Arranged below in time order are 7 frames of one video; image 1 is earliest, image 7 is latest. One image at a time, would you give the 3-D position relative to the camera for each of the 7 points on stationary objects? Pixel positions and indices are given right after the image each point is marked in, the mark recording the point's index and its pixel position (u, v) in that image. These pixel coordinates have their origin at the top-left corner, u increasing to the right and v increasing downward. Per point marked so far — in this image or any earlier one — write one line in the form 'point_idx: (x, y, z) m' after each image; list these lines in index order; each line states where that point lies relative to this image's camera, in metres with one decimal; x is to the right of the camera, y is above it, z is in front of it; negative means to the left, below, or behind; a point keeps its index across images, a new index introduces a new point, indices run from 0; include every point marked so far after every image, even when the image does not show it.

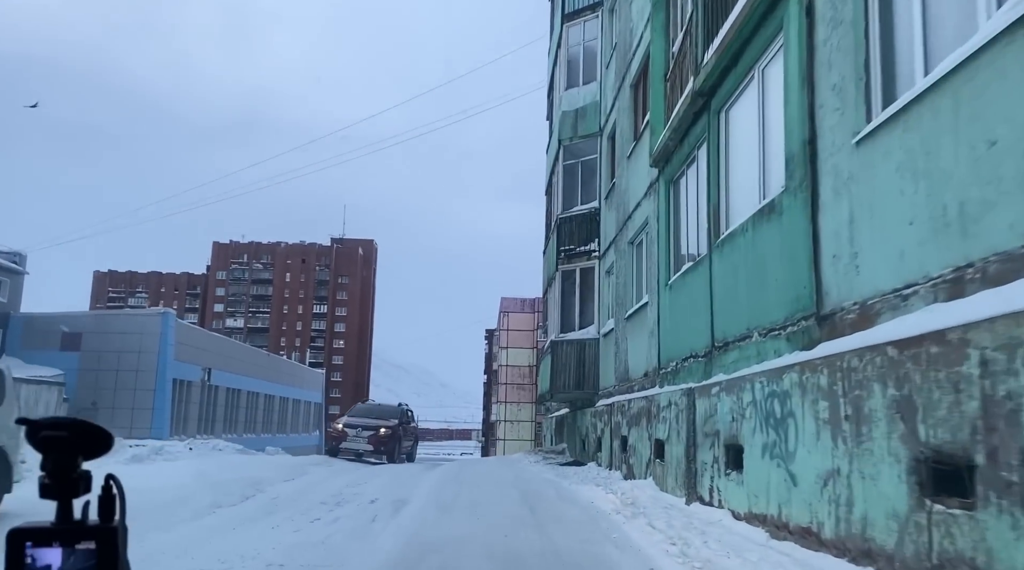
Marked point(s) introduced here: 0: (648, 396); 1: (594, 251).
0: (+1.6, -1.3, +10.2) m
1: (+1.5, +0.6, +16.0) m
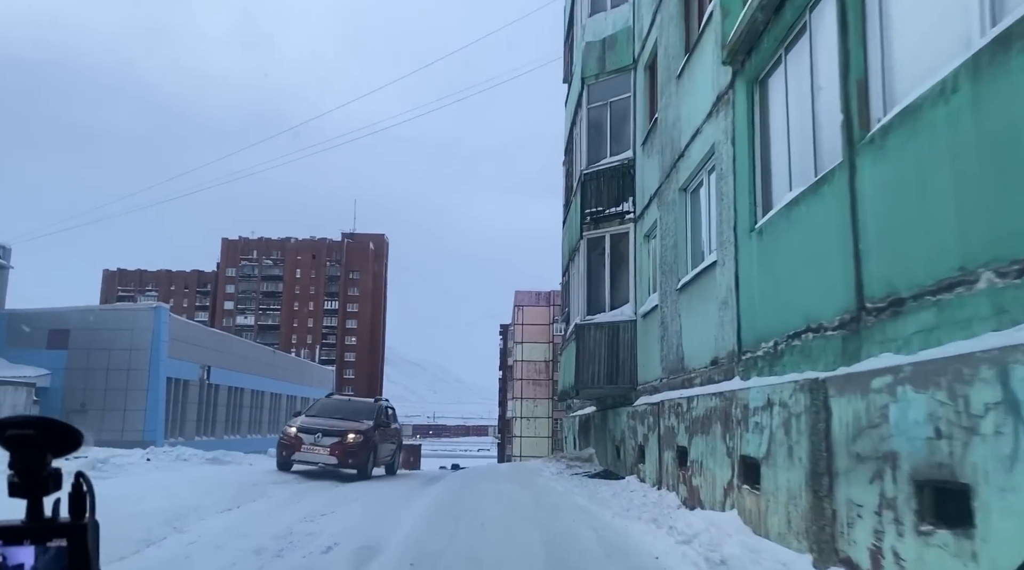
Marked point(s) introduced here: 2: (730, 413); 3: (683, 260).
0: (+1.7, -0.9, +7.1) m
1: (+1.7, +1.1, +12.9) m
2: (+1.8, -1.1, +7.1) m
3: (+1.9, +0.3, +9.6) m
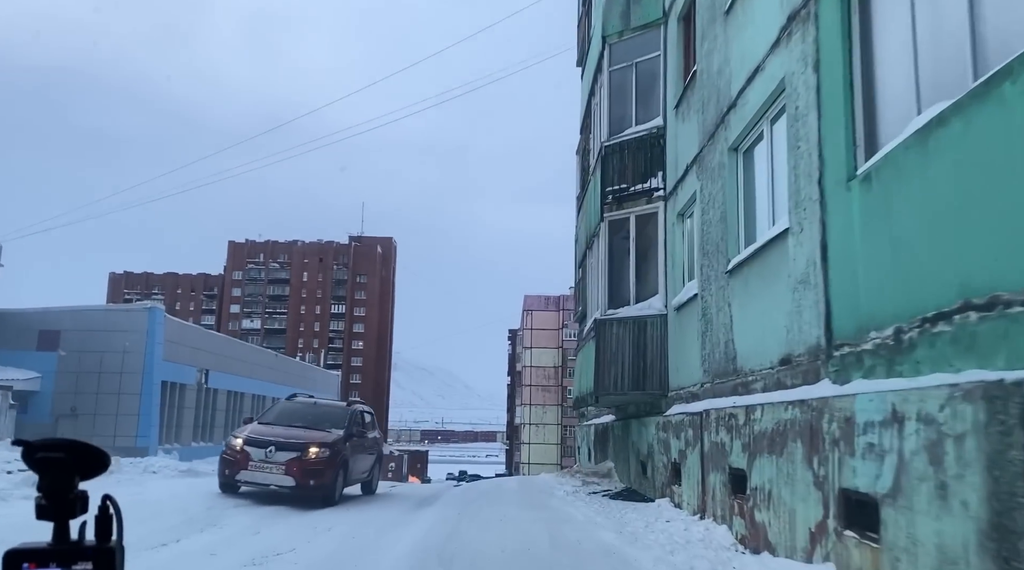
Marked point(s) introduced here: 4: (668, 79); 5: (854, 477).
0: (+1.8, -0.7, +5.3) m
1: (+1.8, +1.2, +11.1) m
2: (+1.8, -0.9, +5.3) m
3: (+2.0, +0.4, +7.8) m
4: (+1.9, +2.6, +10.8) m
5: (+1.8, -1.0, +4.6) m
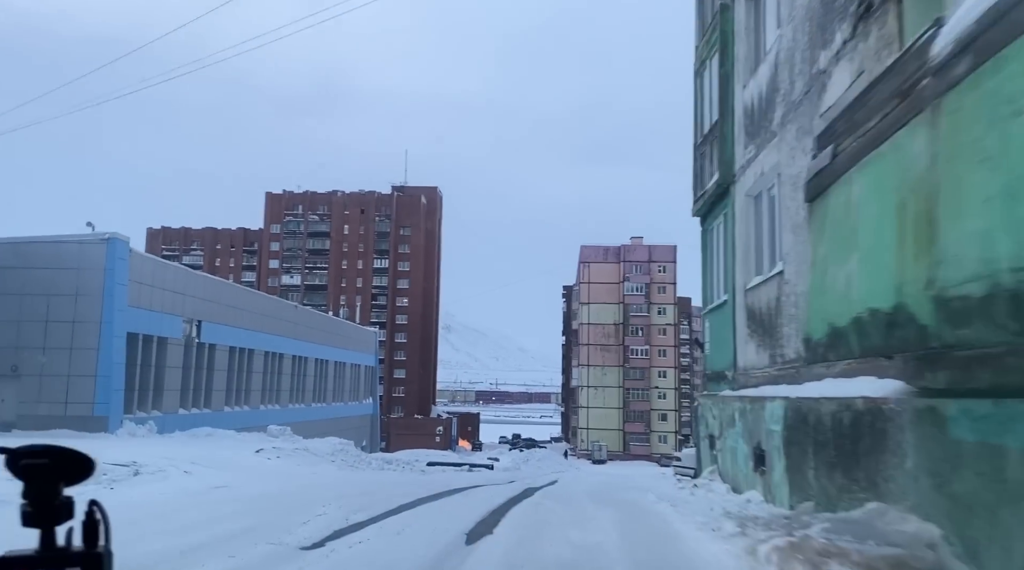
0: (+1.8, +0.6, -4.5) m
1: (+2.2, +2.8, +1.1) m
2: (+1.9, +0.4, -4.6) m
3: (+2.1, +1.8, -2.1) m
4: (+2.3, +4.1, +0.8) m
5: (+1.8, +0.2, -5.2) m
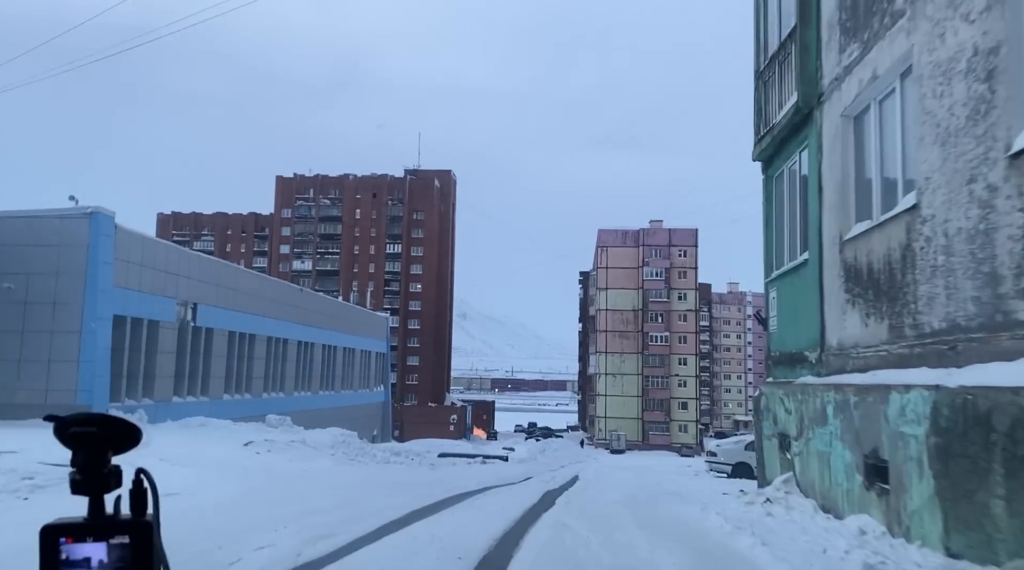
0: (+1.7, +0.8, -7.1) m
1: (+2.2, +3.1, -1.5) m
2: (+1.7, +0.6, -7.1) m
3: (+2.0, +2.1, -4.7) m
4: (+2.3, +4.4, -1.8) m
5: (+1.7, +0.4, -7.8) m
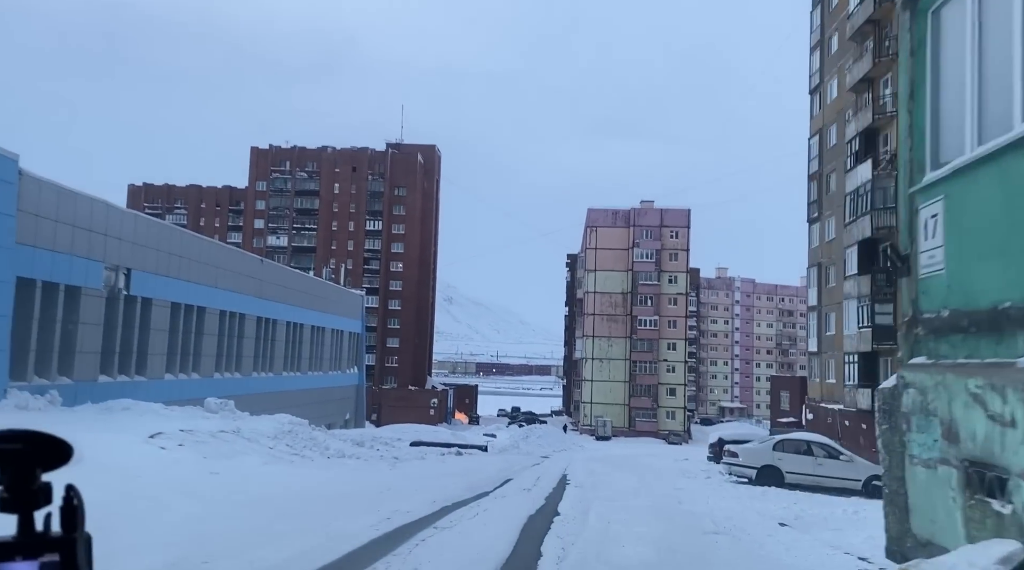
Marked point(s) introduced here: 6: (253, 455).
0: (+1.7, +1.1, -11.5) m
1: (+2.2, +3.5, -5.9) m
2: (+1.8, +0.9, -11.6) m
3: (+2.1, +2.4, -9.2) m
4: (+2.3, +4.8, -6.3) m
5: (+1.7, +0.7, -12.2) m
6: (-5.7, -3.7, +19.1) m
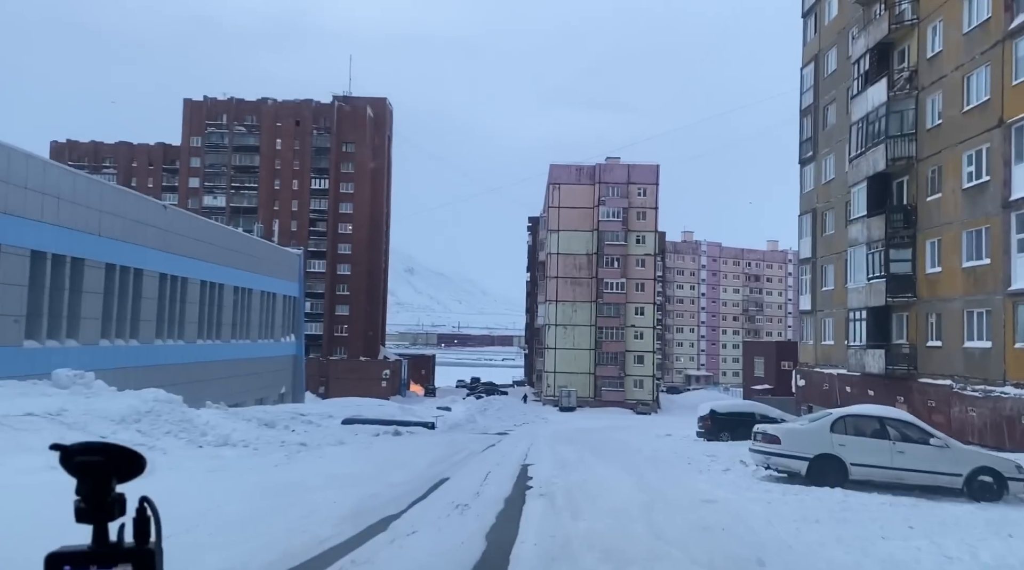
0: (+2.1, +1.5, -17.8) m
1: (+2.2, +4.0, -12.3) m
2: (+2.1, +1.3, -17.8) m
3: (+2.3, +2.9, -15.5) m
4: (+2.3, +5.3, -12.6) m
5: (+2.1, +1.1, -18.4) m
6: (-6.7, -2.4, +12.6) m
